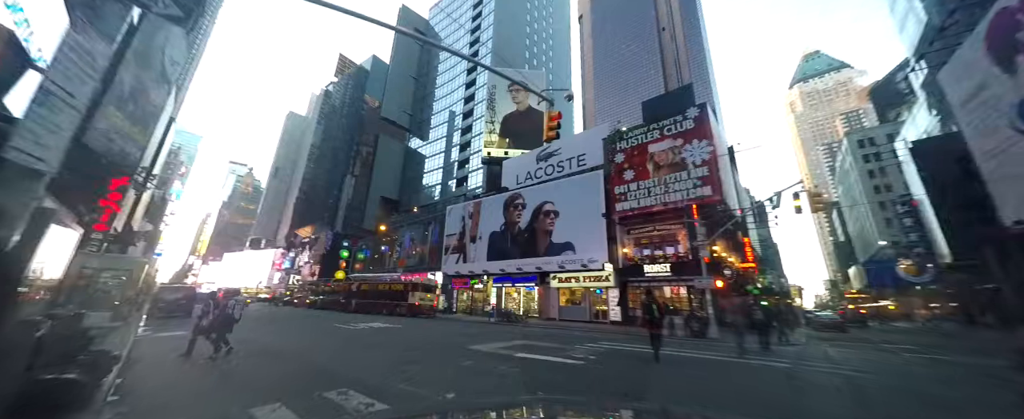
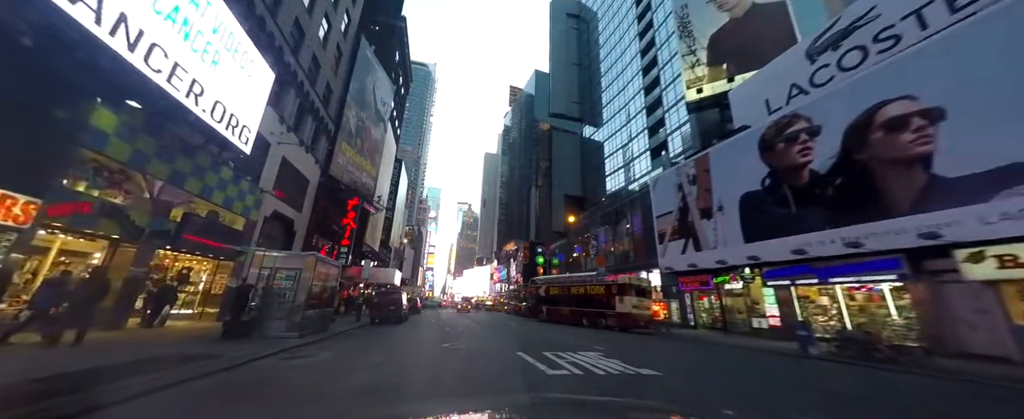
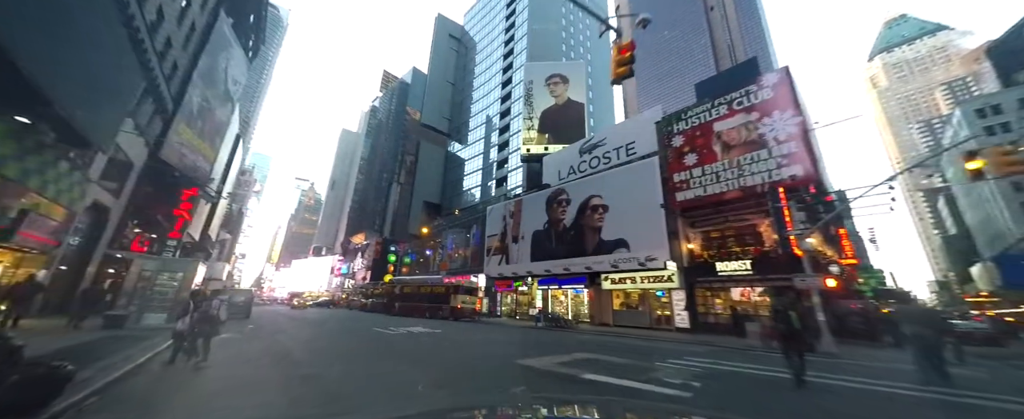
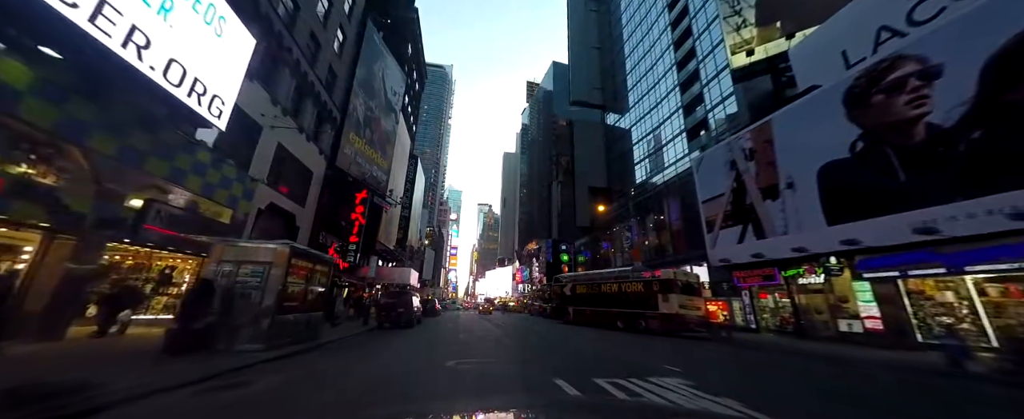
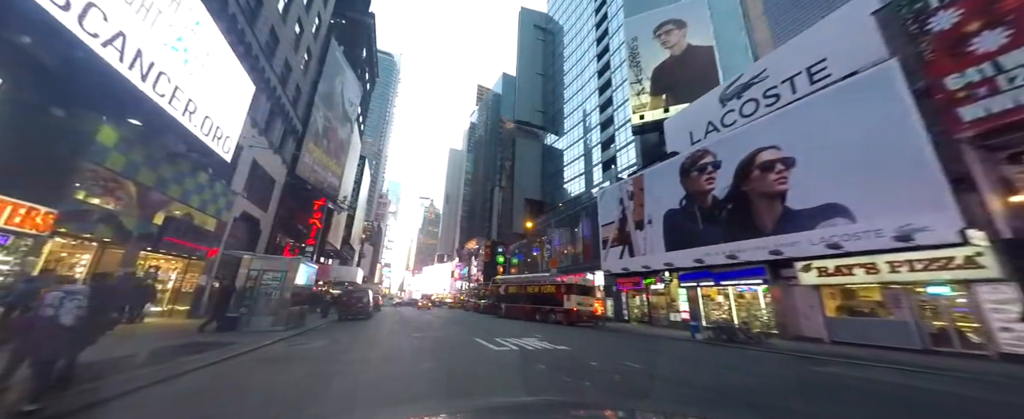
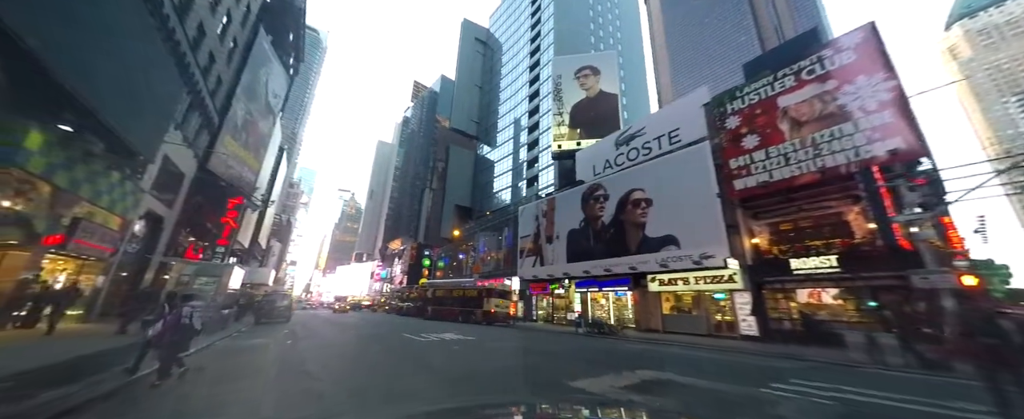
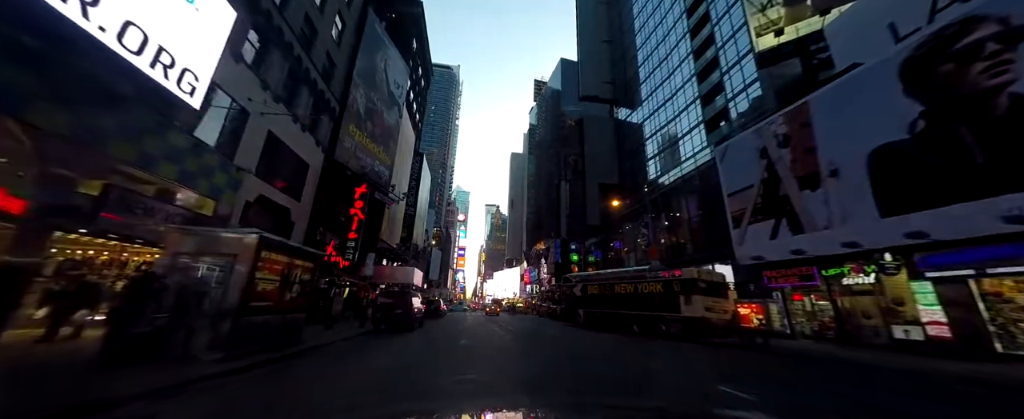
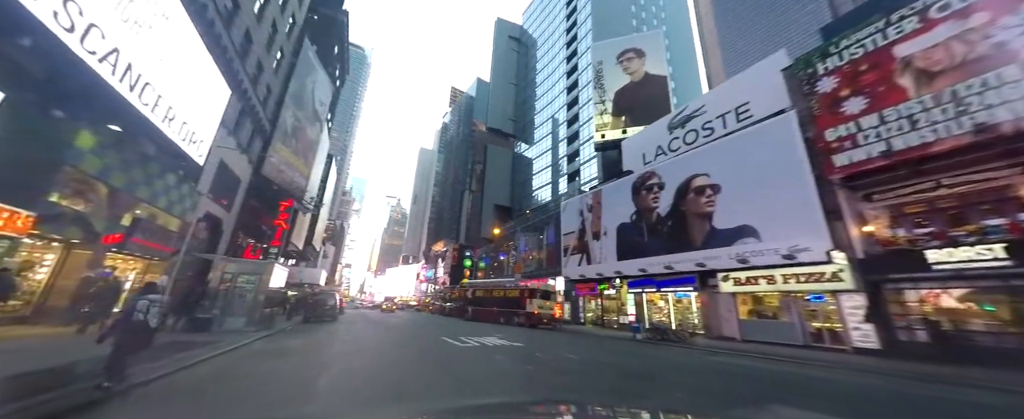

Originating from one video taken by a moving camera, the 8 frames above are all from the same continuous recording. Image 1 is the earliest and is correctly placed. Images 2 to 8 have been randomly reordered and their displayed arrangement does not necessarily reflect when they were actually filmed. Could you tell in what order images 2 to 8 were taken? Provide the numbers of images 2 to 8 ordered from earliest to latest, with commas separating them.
3, 6, 8, 5, 2, 4, 7
